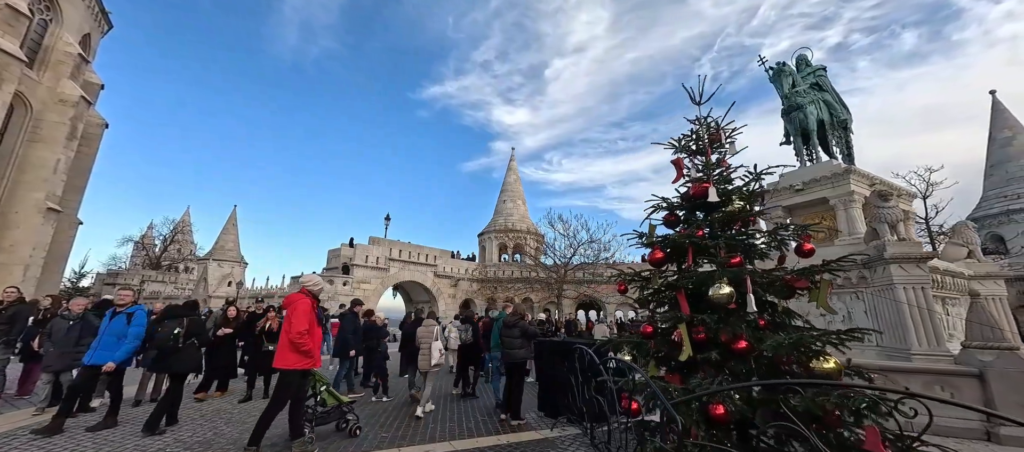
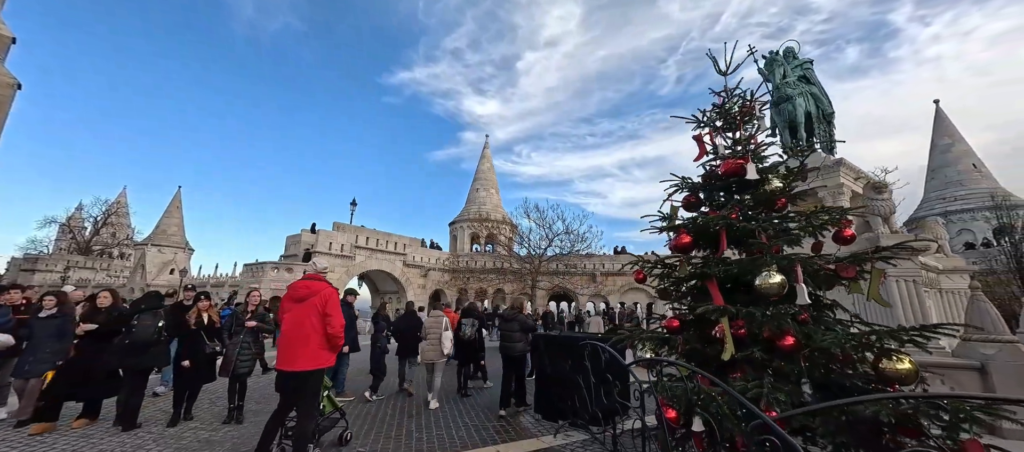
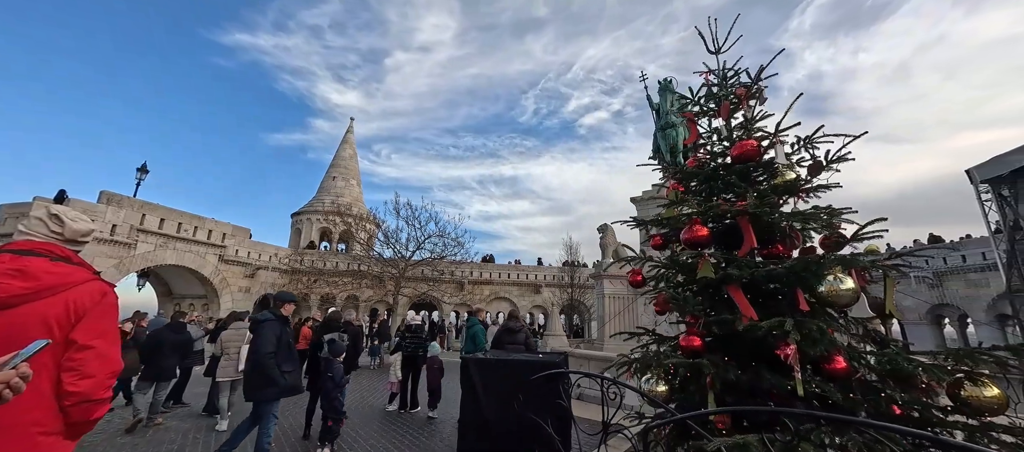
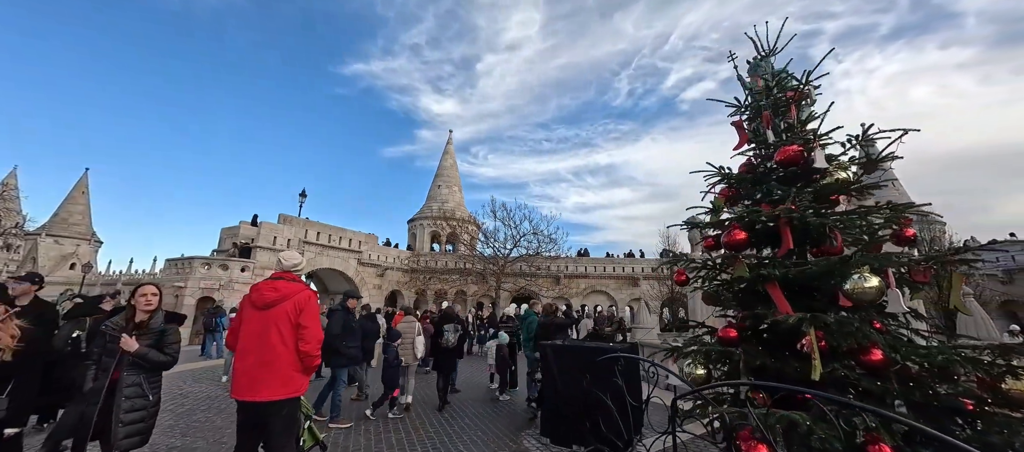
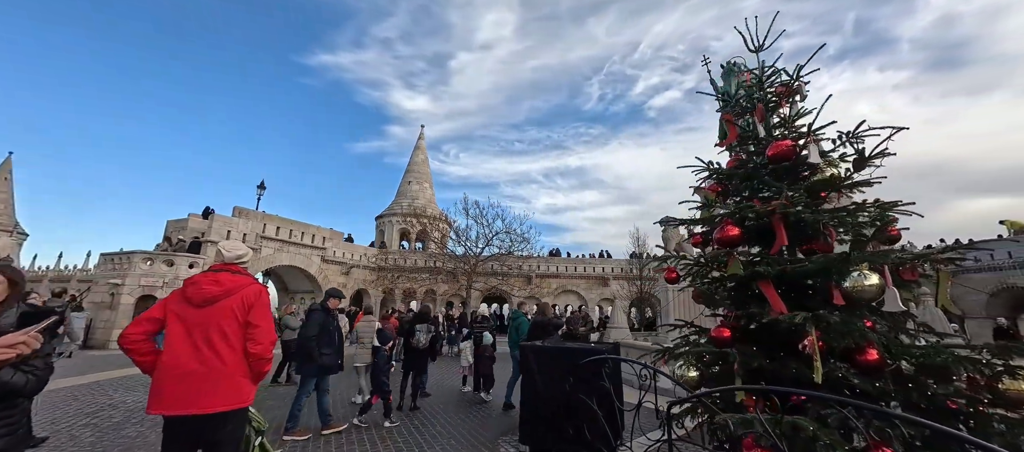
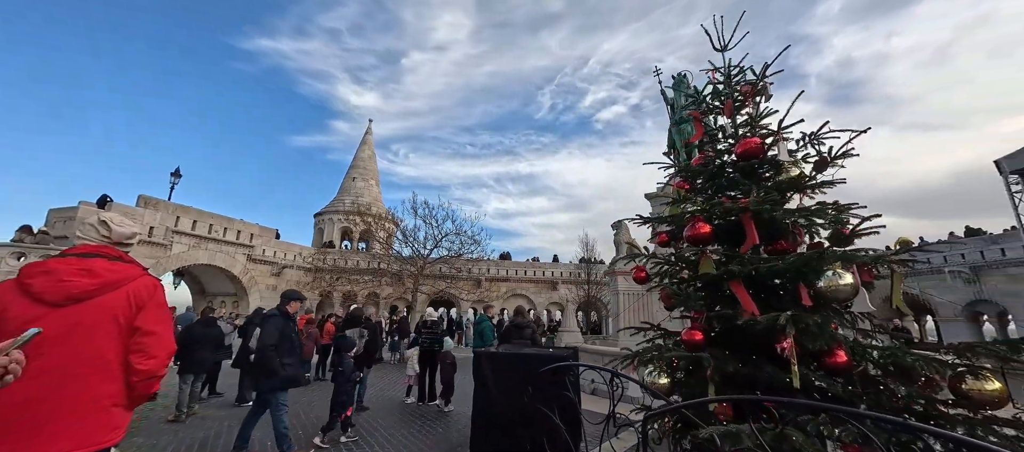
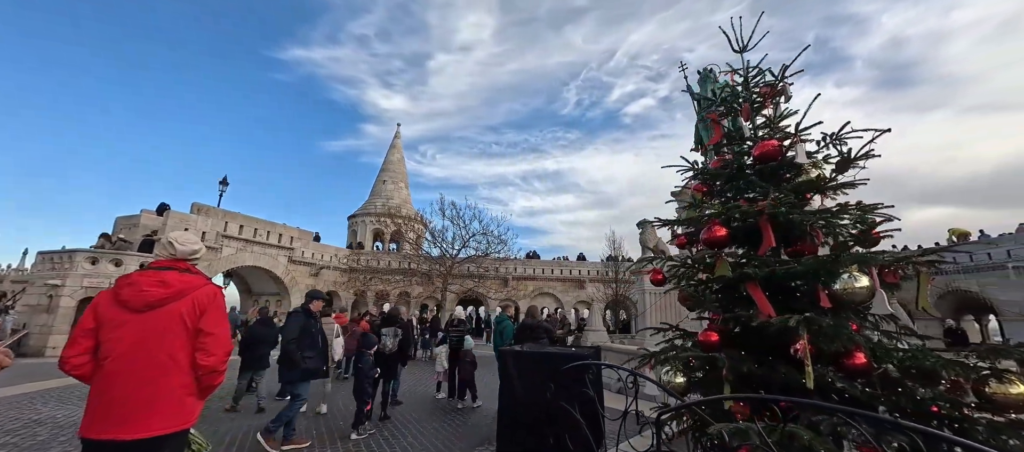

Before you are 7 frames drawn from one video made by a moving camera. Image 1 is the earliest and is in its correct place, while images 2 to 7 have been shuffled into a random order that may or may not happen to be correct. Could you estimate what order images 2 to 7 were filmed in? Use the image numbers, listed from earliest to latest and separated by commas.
2, 4, 5, 7, 6, 3
